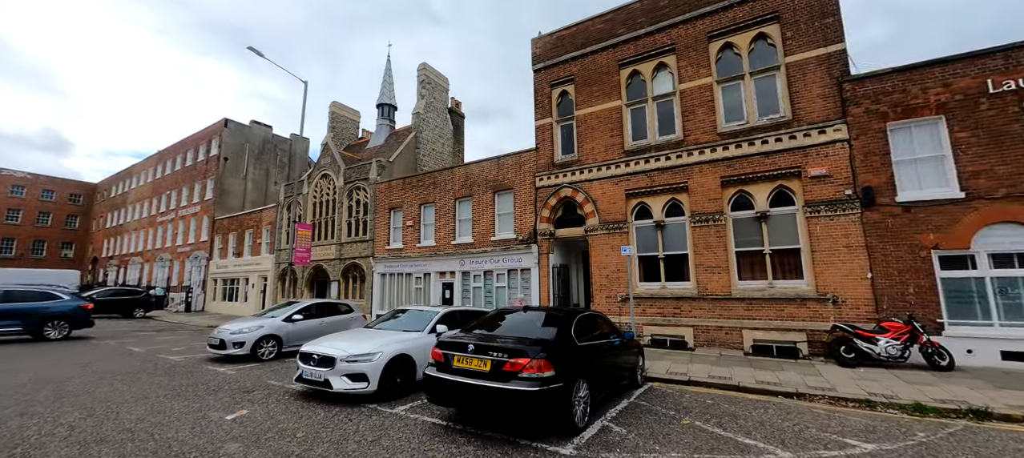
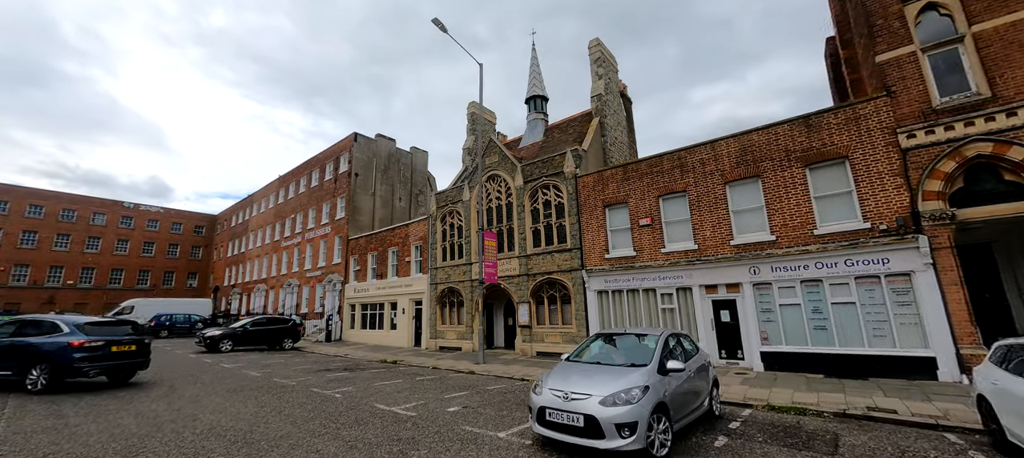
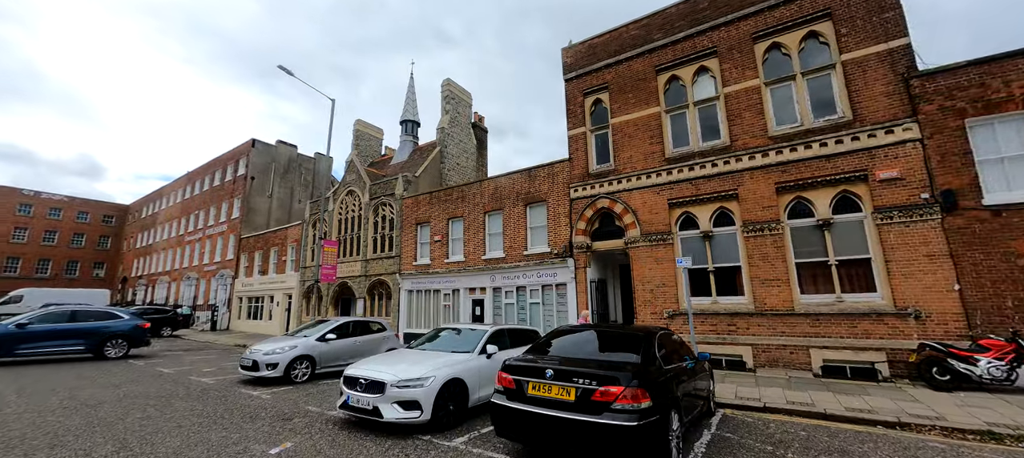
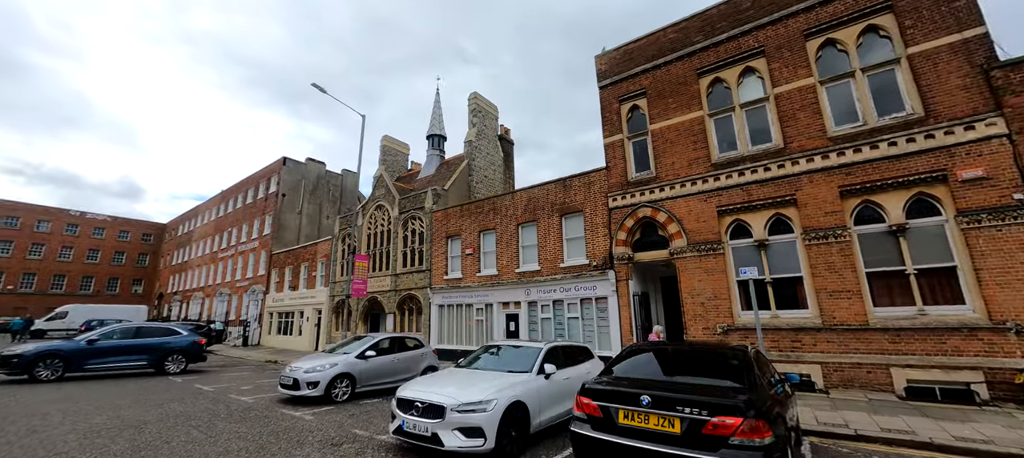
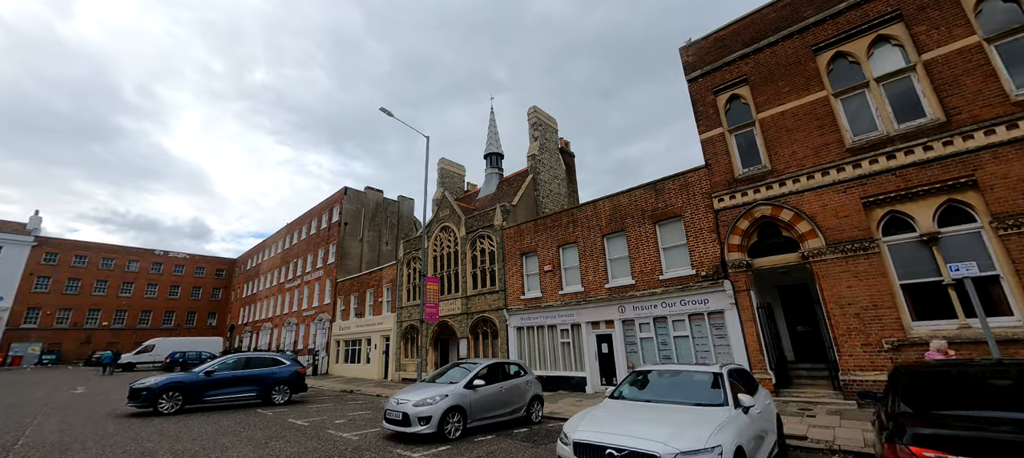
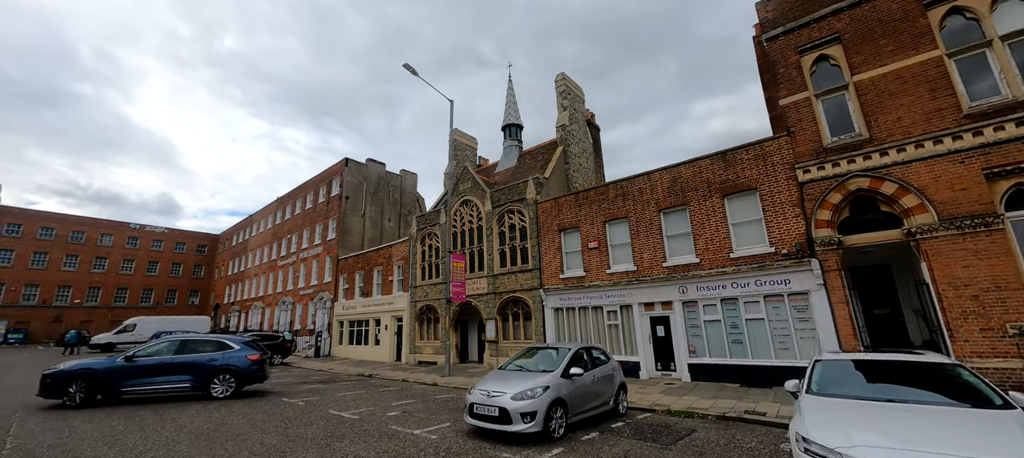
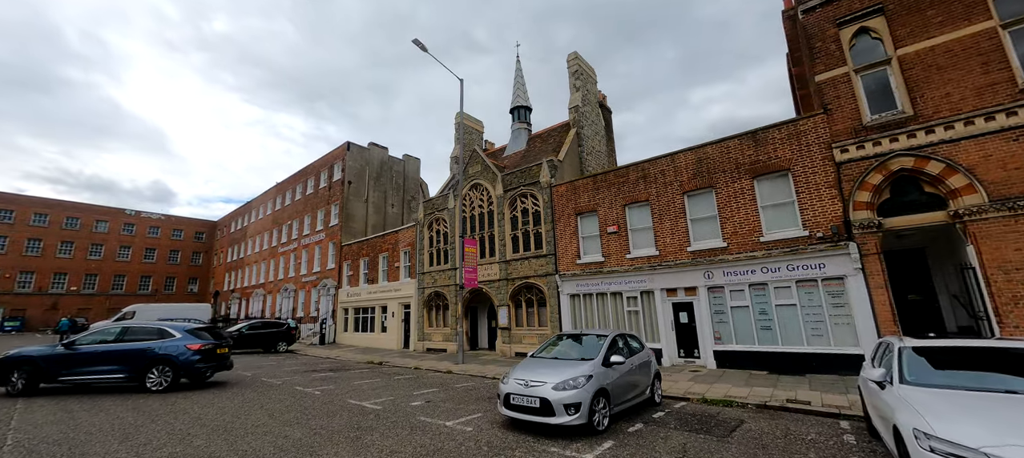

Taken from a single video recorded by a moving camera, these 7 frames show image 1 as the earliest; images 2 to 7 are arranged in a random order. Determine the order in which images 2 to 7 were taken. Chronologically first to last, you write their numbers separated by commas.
3, 4, 5, 6, 7, 2
